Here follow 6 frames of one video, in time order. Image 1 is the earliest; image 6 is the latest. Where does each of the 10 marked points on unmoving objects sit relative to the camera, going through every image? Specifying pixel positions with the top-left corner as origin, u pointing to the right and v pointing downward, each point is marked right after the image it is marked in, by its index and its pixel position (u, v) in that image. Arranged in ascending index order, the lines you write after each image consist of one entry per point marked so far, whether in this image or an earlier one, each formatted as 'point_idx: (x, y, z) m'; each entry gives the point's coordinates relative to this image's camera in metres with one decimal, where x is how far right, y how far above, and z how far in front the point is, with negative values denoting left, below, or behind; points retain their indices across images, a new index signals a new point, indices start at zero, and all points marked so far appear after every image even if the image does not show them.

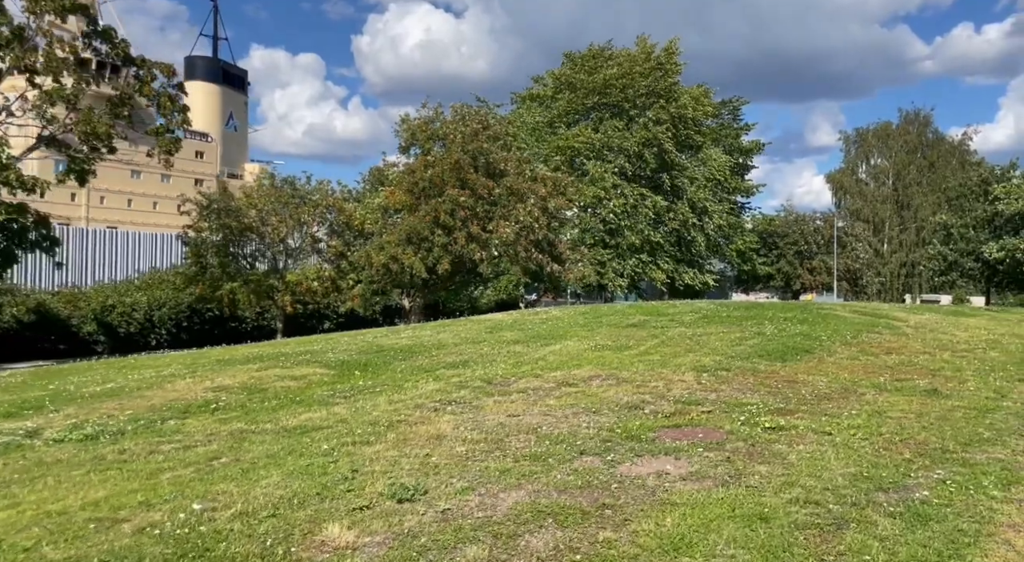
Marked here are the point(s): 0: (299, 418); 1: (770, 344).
0: (-2.3, -1.4, +7.8) m
1: (+4.3, -1.1, +12.3) m
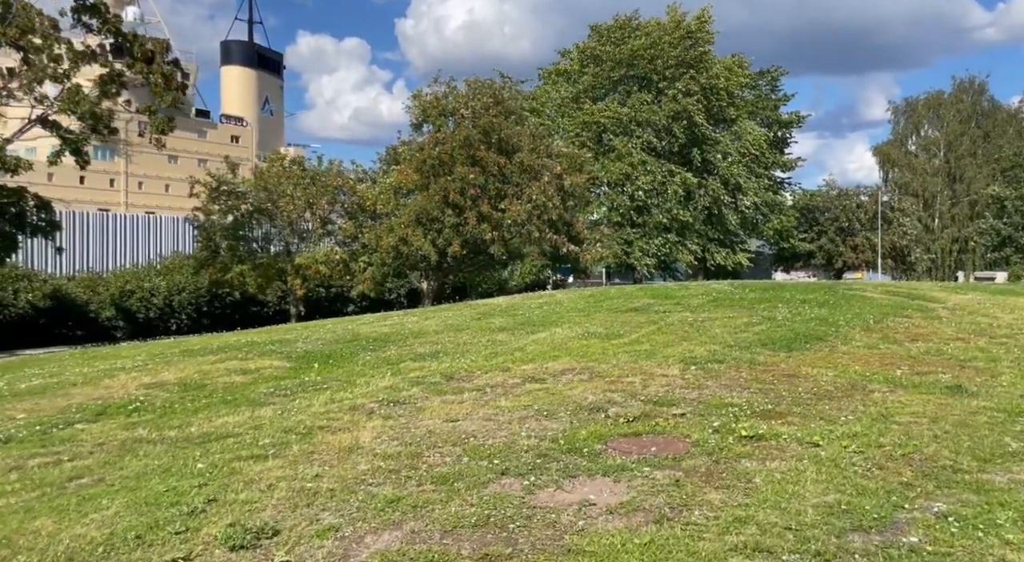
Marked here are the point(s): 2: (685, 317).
0: (-2.8, -1.3, +6.9) m
1: (+4.0, -0.8, +11.1) m
2: (+3.0, -0.6, +12.7) m
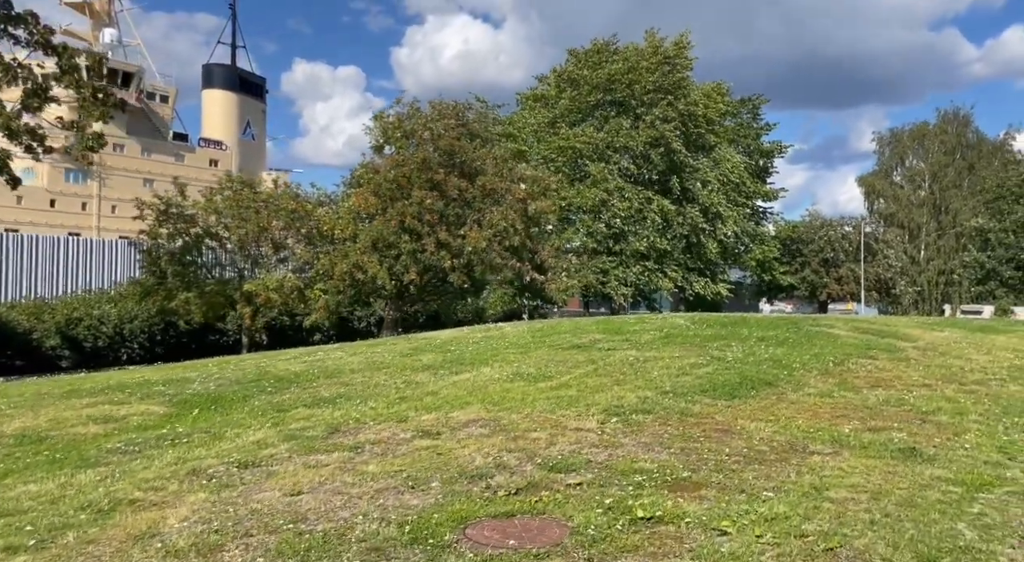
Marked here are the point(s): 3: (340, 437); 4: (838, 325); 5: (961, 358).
0: (-3.9, -1.6, +5.7) m
1: (+2.9, -1.3, +10.0) m
2: (+1.8, -1.2, +11.6) m
3: (-1.7, -1.6, +7.3) m
4: (+7.1, -1.0, +16.1) m
5: (+7.7, -1.3, +12.6) m
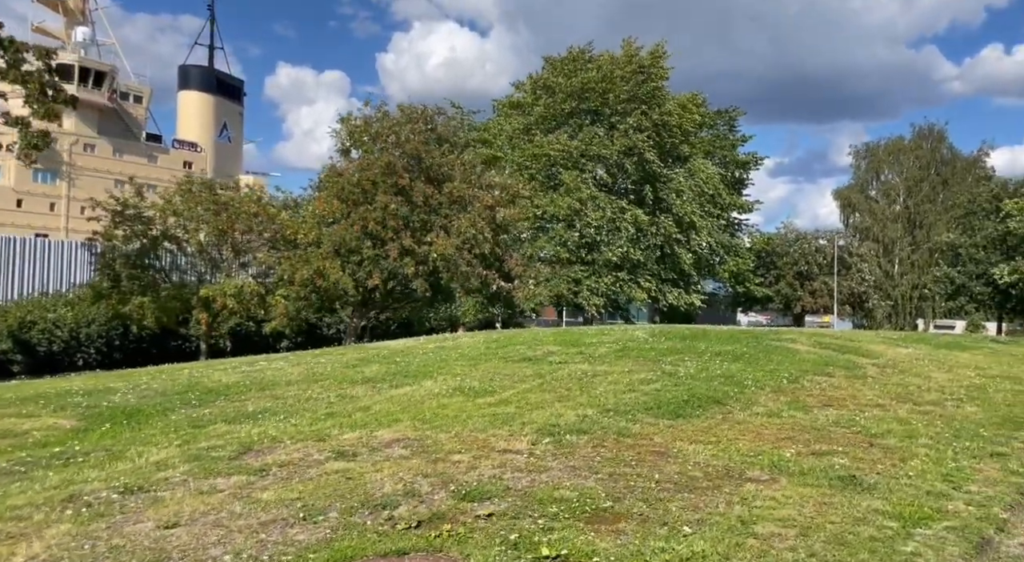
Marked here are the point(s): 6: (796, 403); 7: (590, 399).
0: (-4.6, -1.7, +5.1) m
1: (+2.1, -1.5, +9.6) m
2: (+1.0, -1.4, +11.2) m
3: (-2.4, -1.6, +6.8) m
4: (+6.2, -1.3, +15.8) m
5: (+6.9, -1.6, +12.3) m
6: (+3.7, -1.6, +9.4) m
7: (+1.0, -1.5, +9.2) m
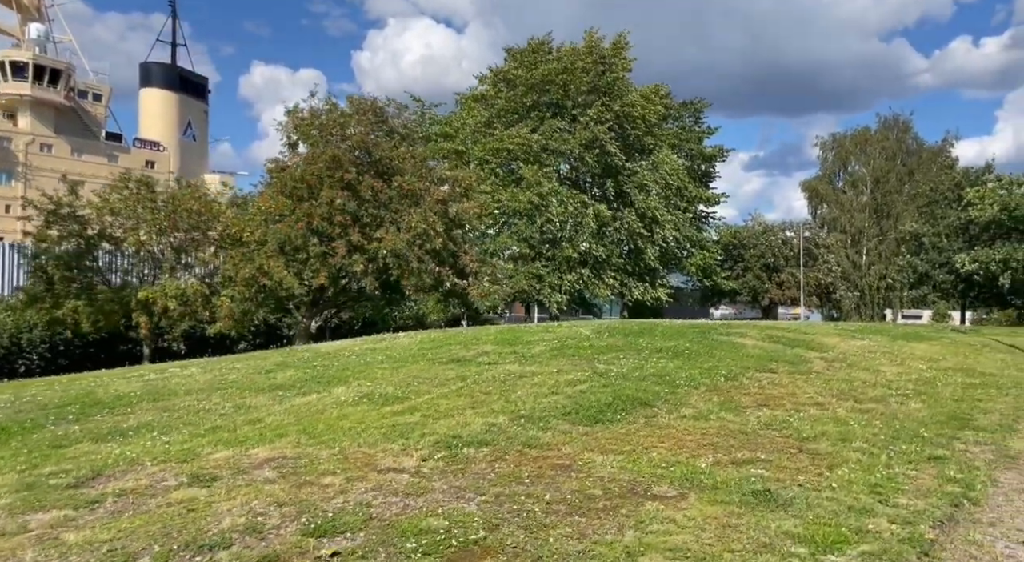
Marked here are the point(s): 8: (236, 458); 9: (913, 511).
0: (-5.5, -1.7, +4.2) m
1: (+1.0, -1.4, +8.9) m
2: (-0.1, -1.3, +10.5) m
3: (-3.4, -1.6, +5.9) m
4: (+5.0, -1.1, +15.2) m
5: (+5.7, -1.4, +11.7) m
6: (+2.6, -1.5, +8.8) m
7: (-0.1, -1.4, +8.4) m
8: (-2.5, -1.6, +6.5) m
9: (+2.9, -1.7, +5.4) m
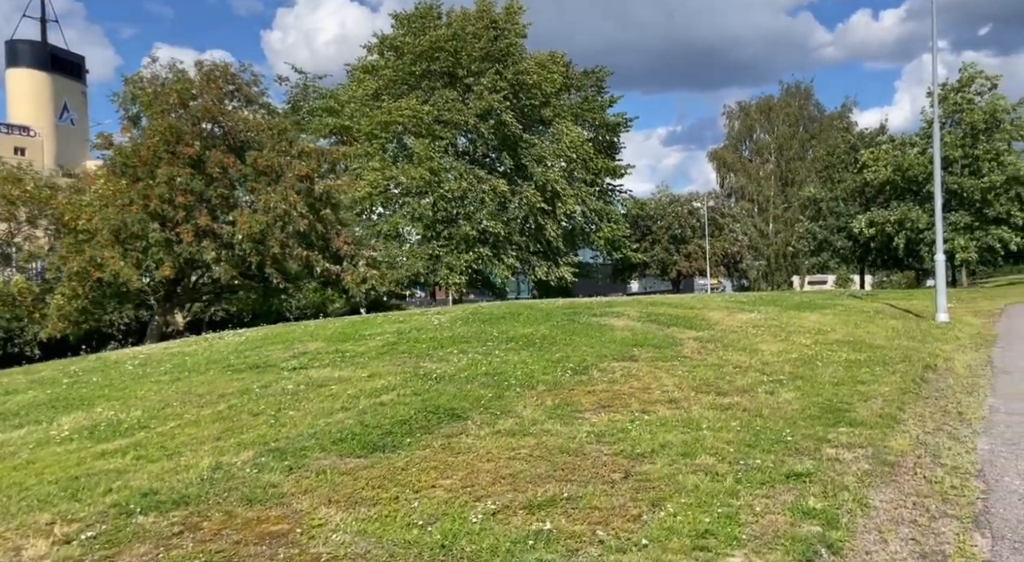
0: (-7.1, -2.0, +1.7) m
1: (-1.1, -1.2, +7.0) m
2: (-2.4, -1.1, +8.4) m
3: (-5.2, -1.7, +3.6) m
4: (+2.1, -0.6, +13.7) m
5: (+3.3, -1.0, +10.3) m
6: (+0.5, -1.2, +7.0) m
7: (-2.1, -1.3, +6.4) m
8: (-4.3, -1.6, +4.3) m
9: (+1.2, -1.5, +3.7) m
